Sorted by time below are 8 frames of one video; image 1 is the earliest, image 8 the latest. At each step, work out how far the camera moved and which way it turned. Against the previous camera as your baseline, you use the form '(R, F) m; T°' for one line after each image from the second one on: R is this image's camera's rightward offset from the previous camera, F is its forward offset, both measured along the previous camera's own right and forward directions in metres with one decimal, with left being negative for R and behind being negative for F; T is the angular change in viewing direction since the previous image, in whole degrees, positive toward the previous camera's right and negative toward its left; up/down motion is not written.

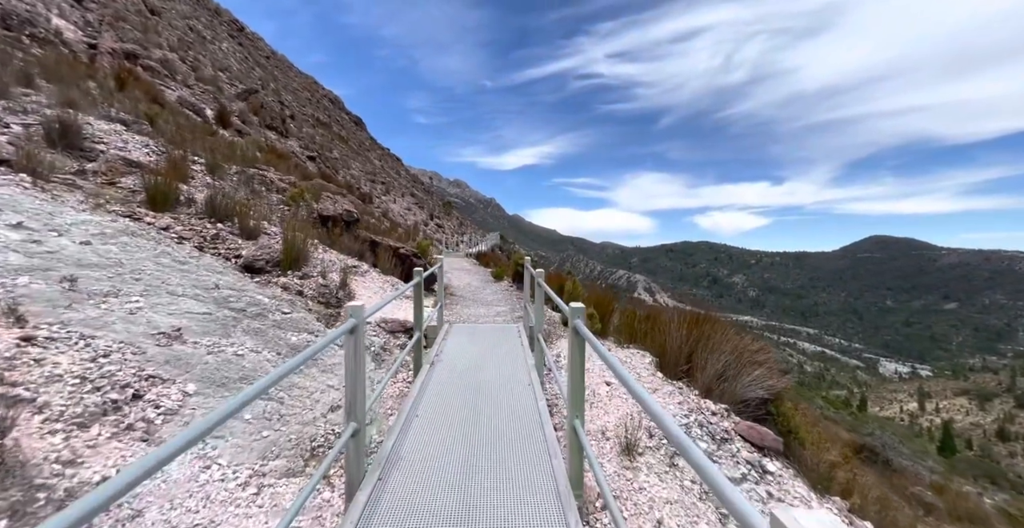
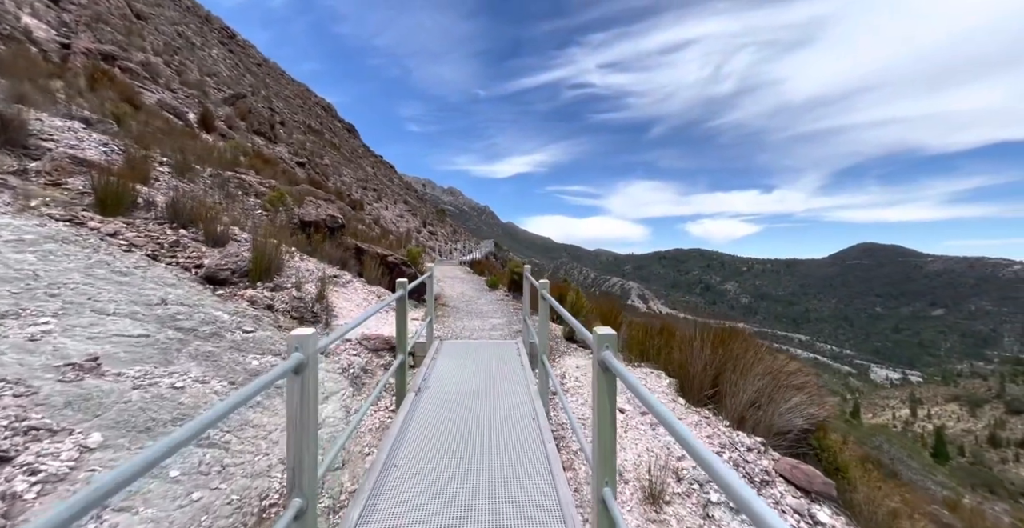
(-0.1, +0.6) m; +1°
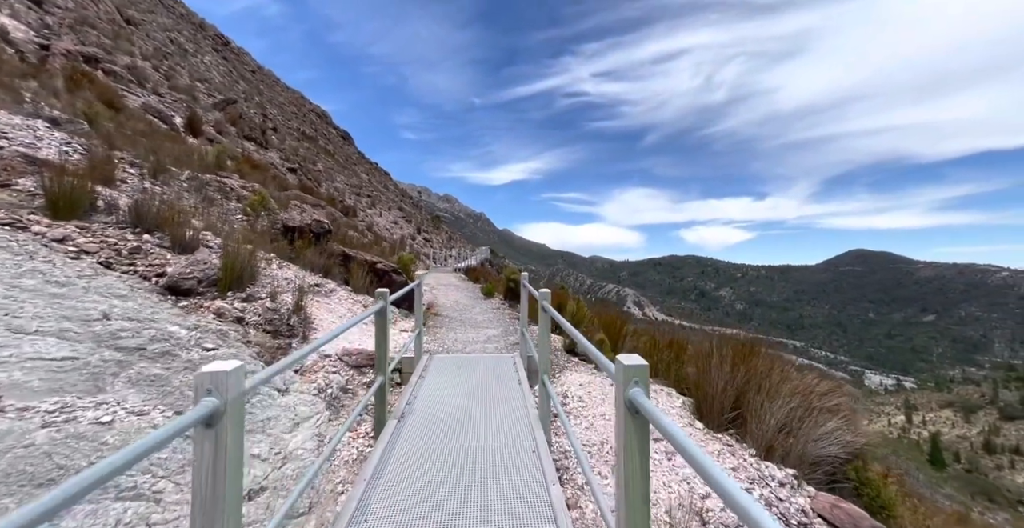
(0.0, +0.4) m; +1°
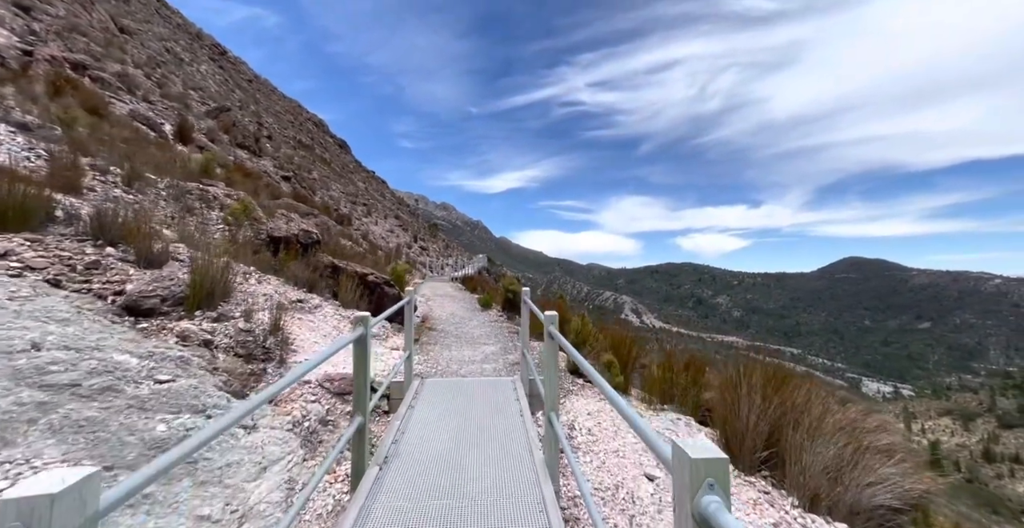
(0.0, +0.4) m; 0°
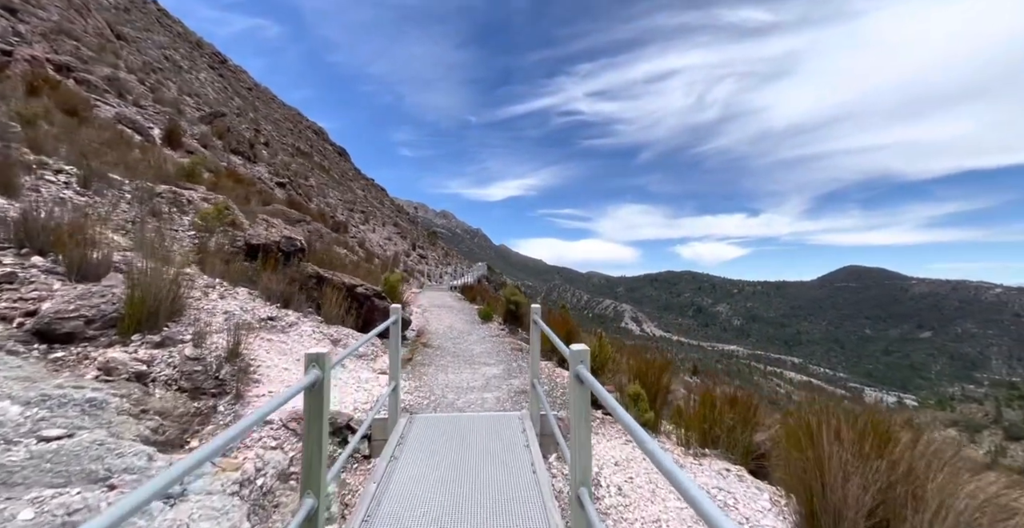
(-0.1, +0.8) m; 0°
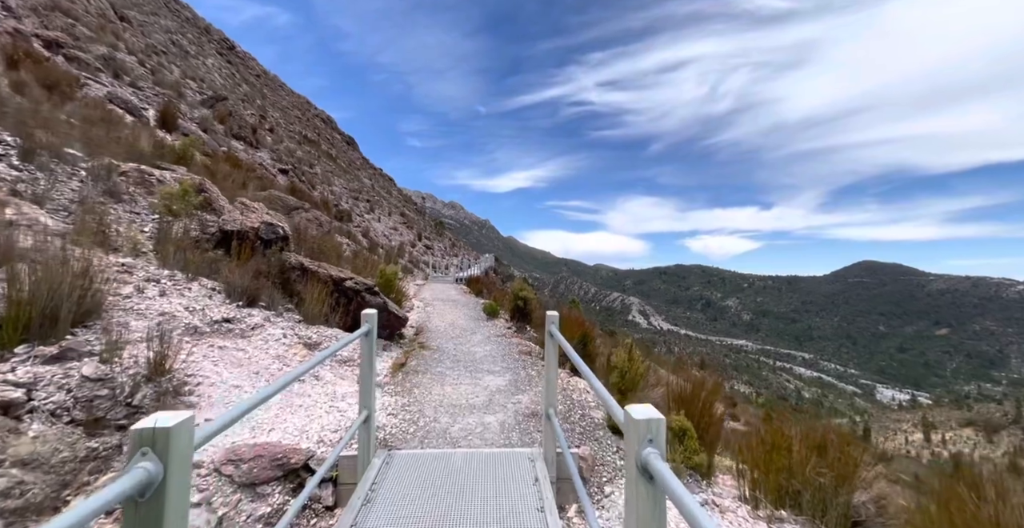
(0.0, +0.9) m; -1°
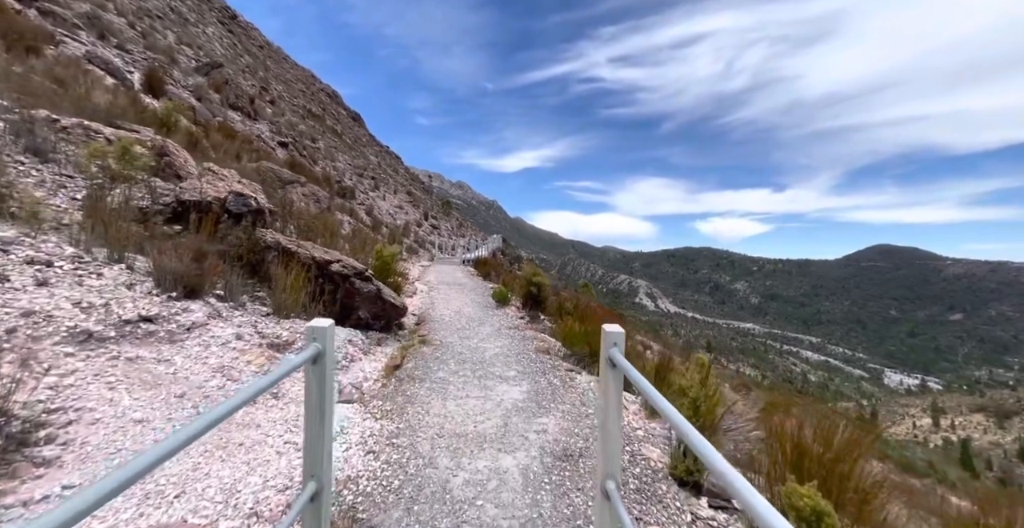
(-0.2, +1.2) m; -1°
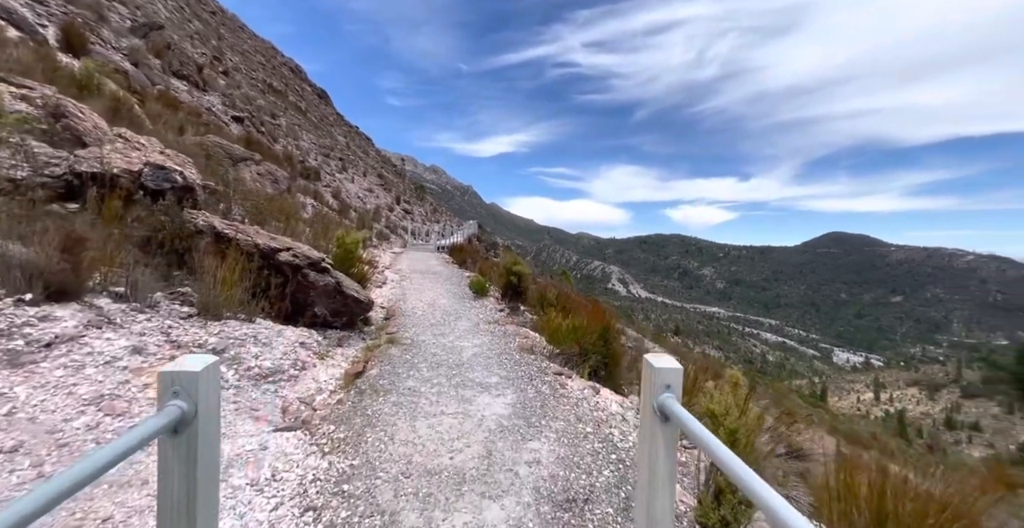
(-0.1, +0.7) m; +4°
